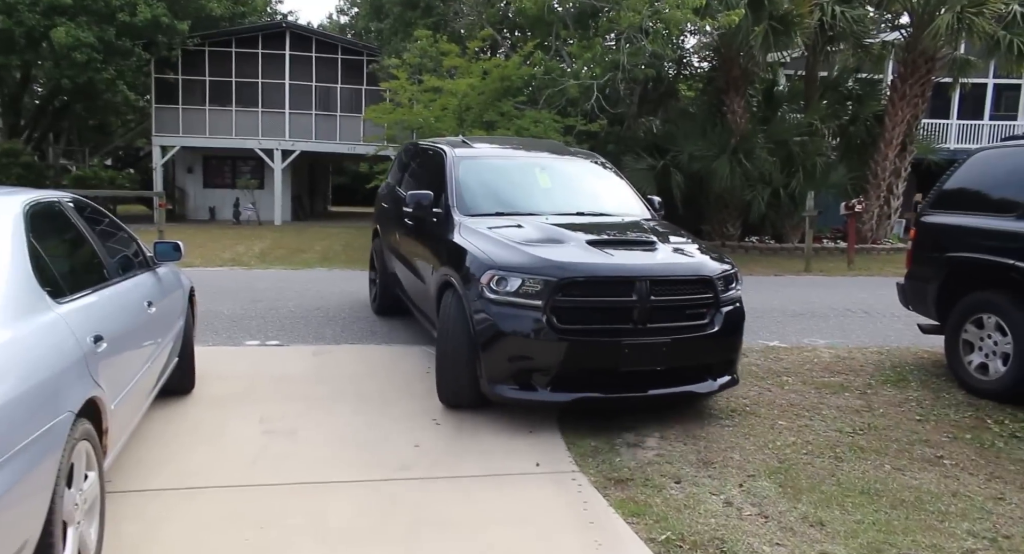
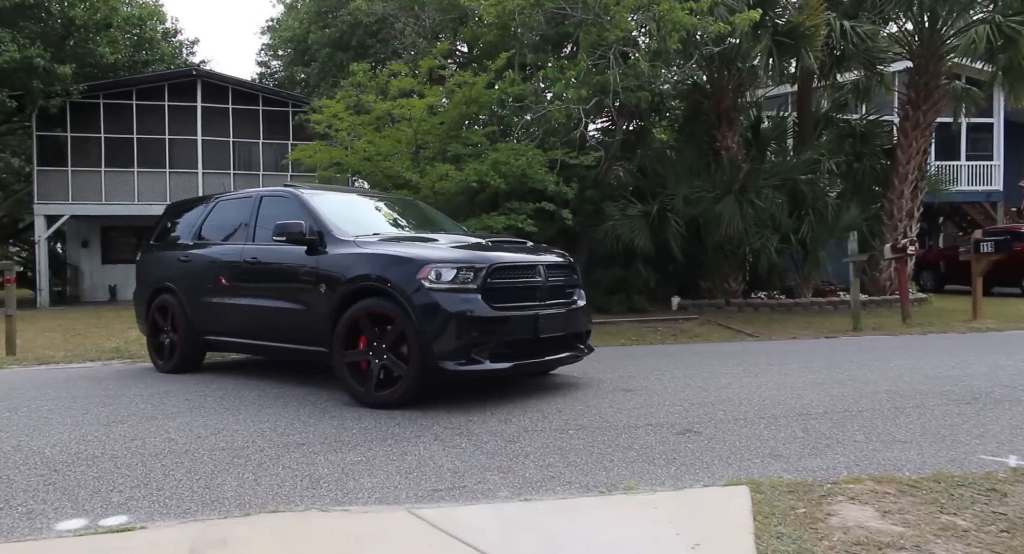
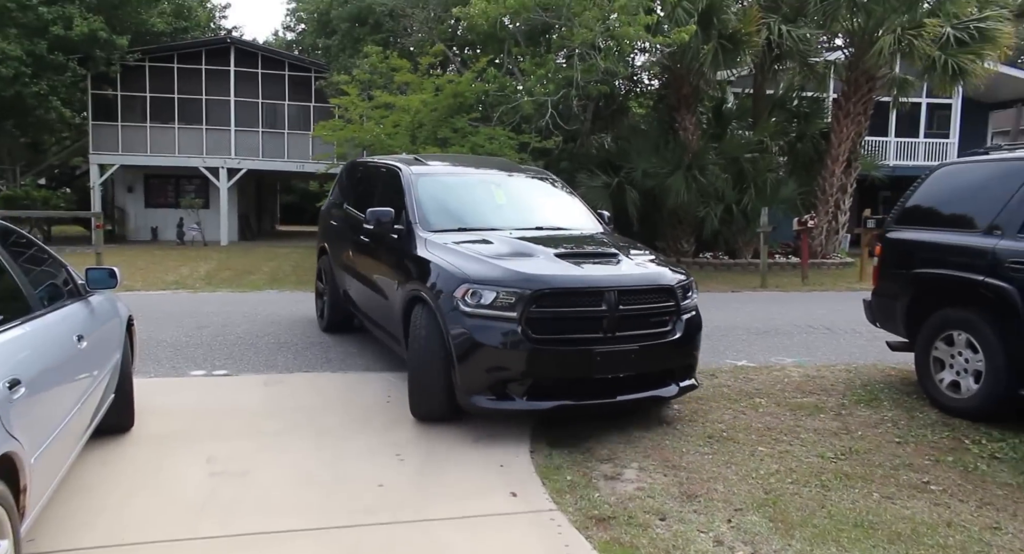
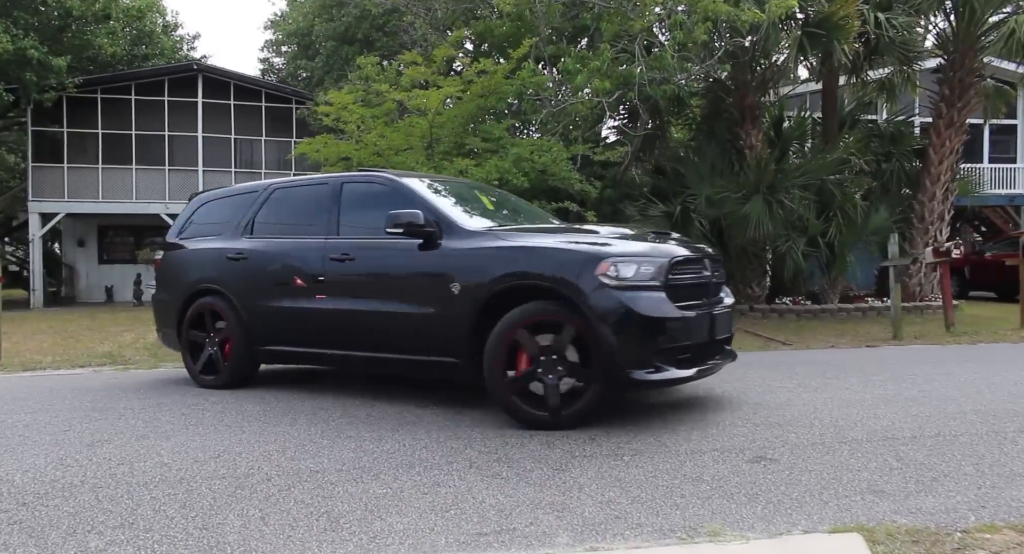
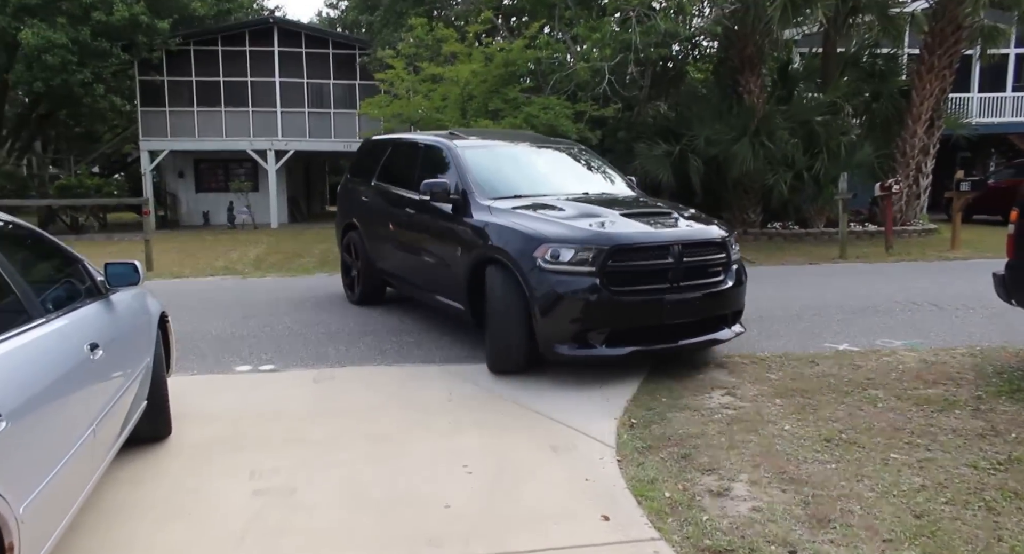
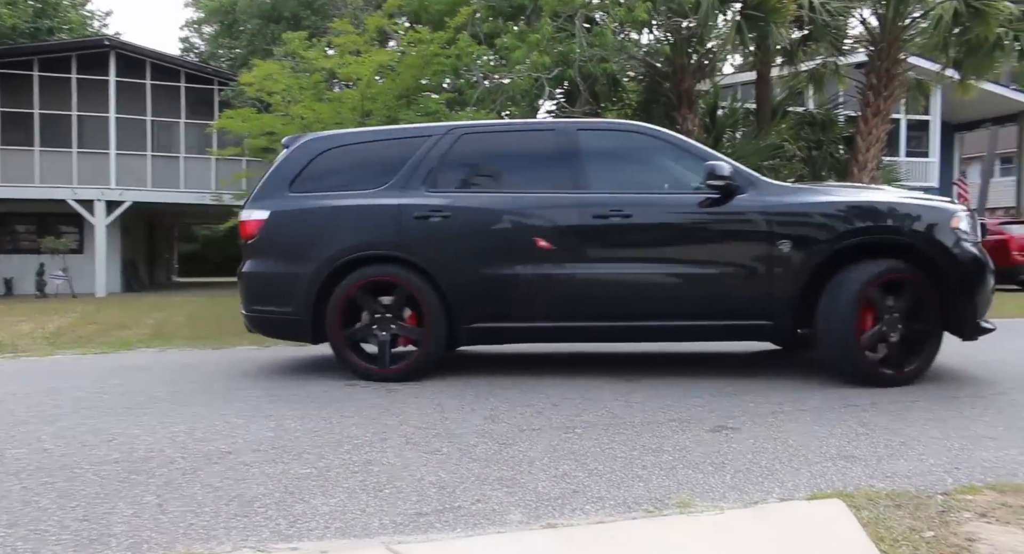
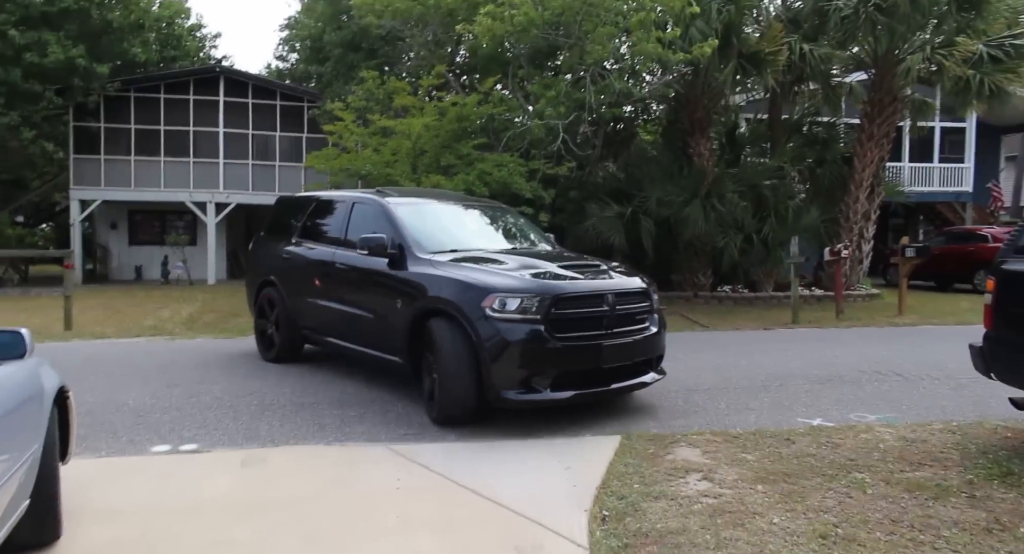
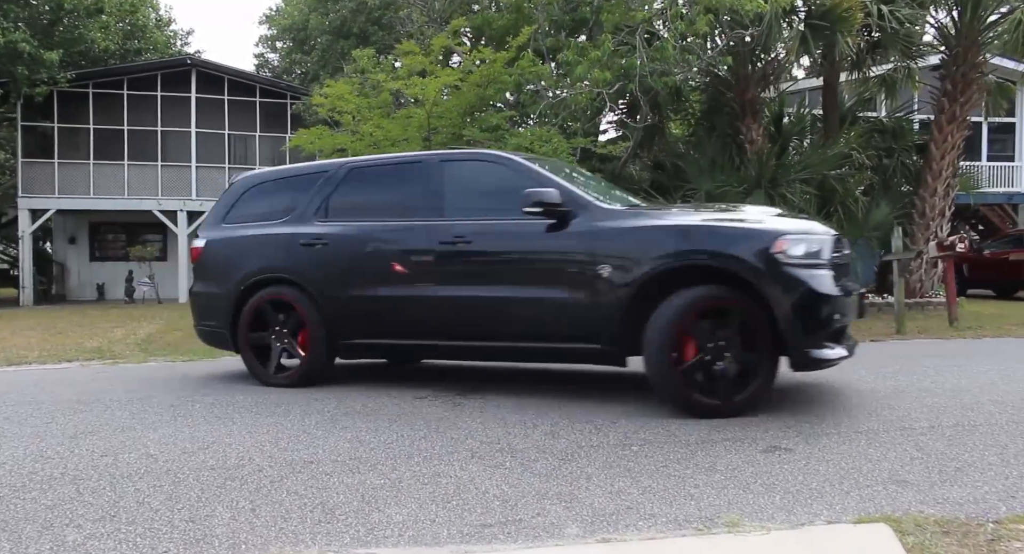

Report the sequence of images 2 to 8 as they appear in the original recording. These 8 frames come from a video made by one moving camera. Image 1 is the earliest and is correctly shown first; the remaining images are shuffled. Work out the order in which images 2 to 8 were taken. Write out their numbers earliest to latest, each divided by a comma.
3, 5, 7, 2, 4, 8, 6
